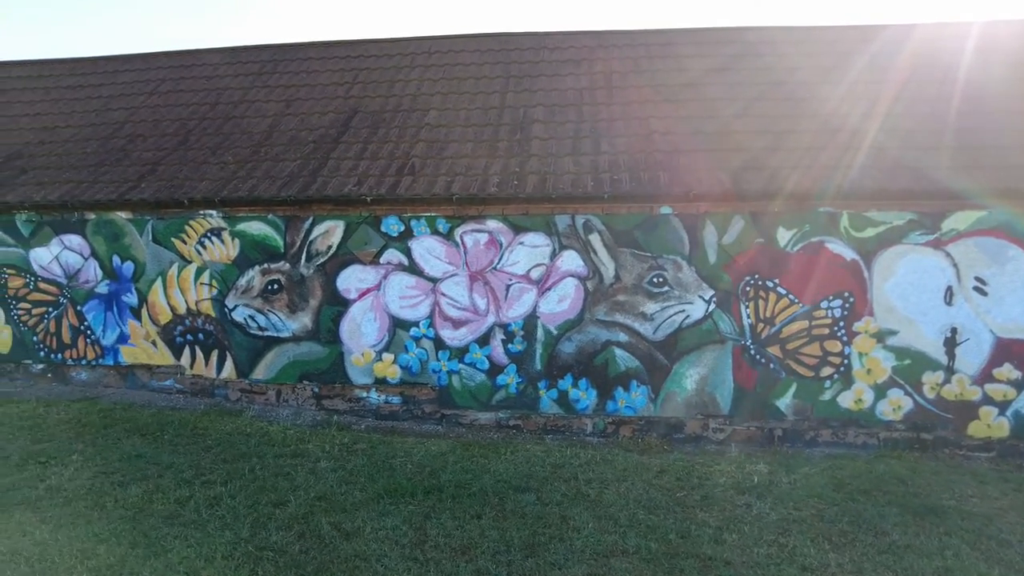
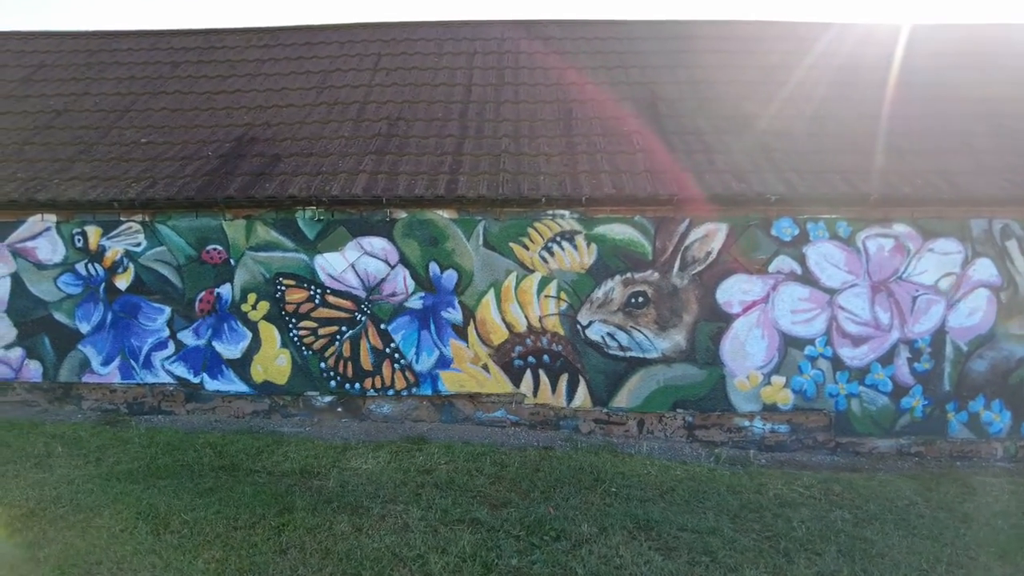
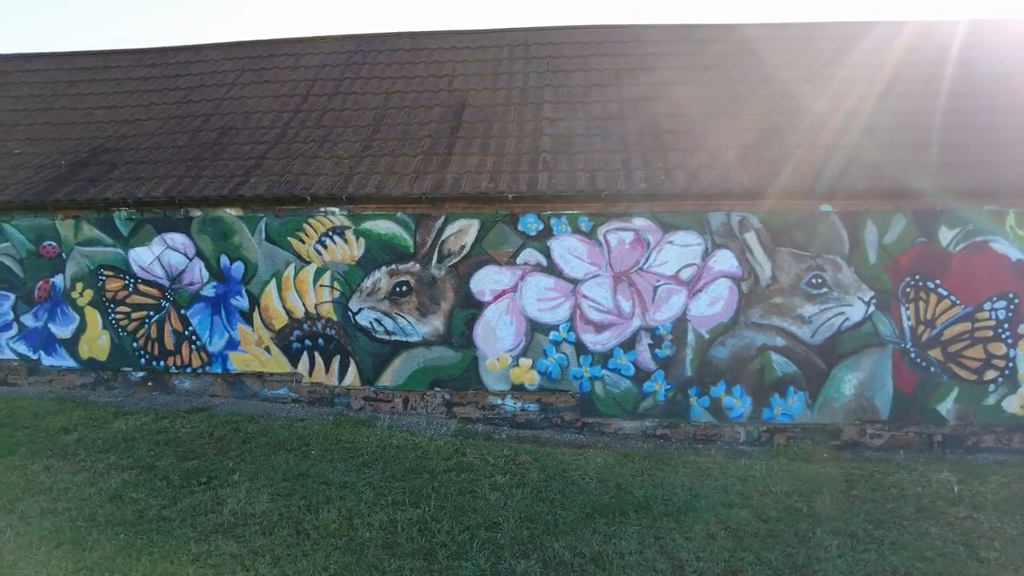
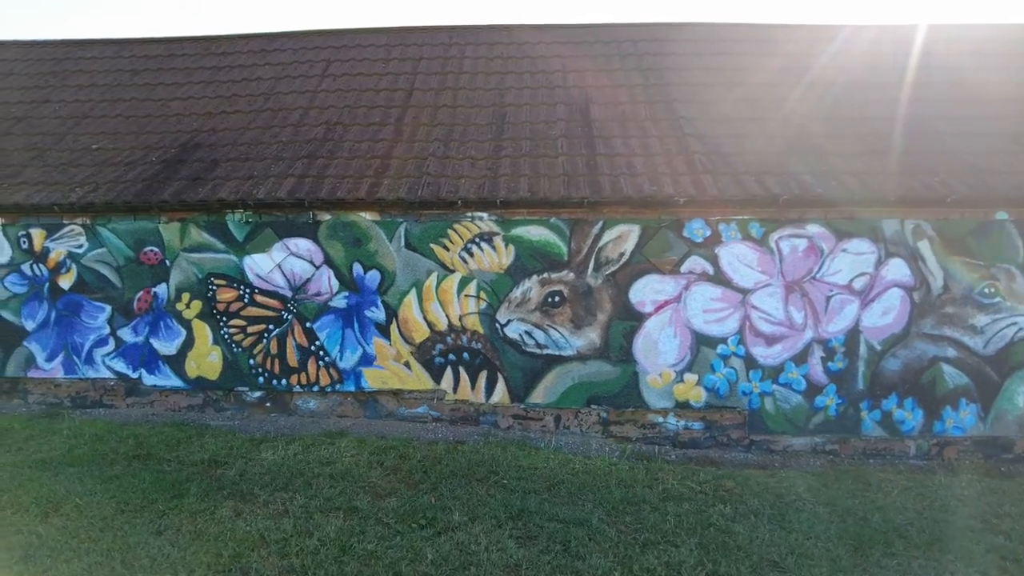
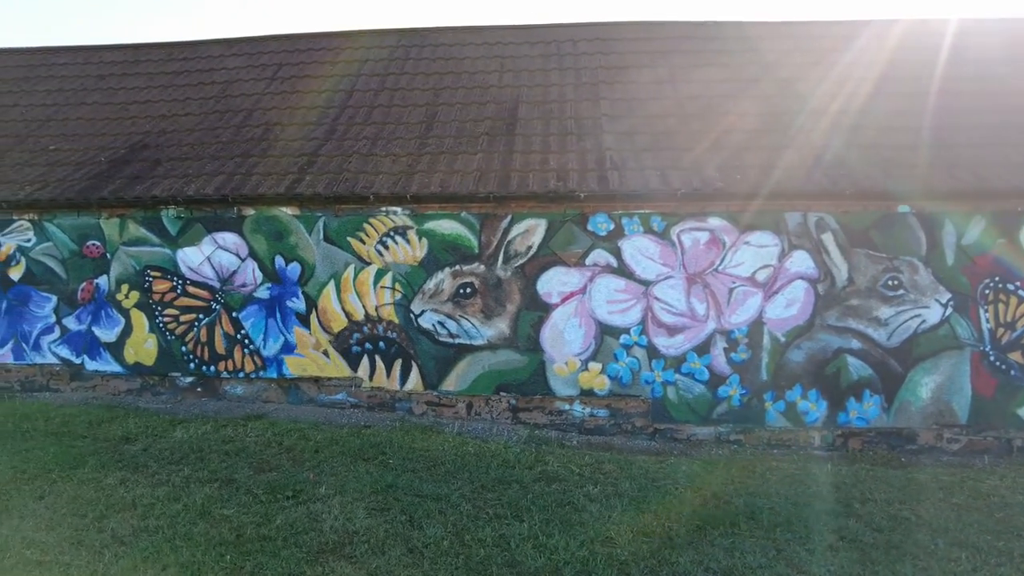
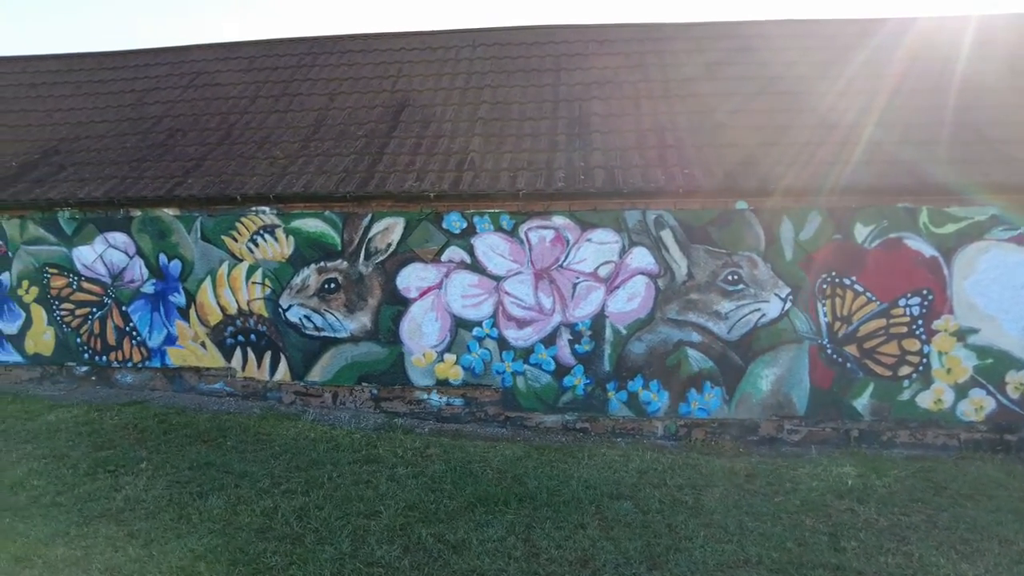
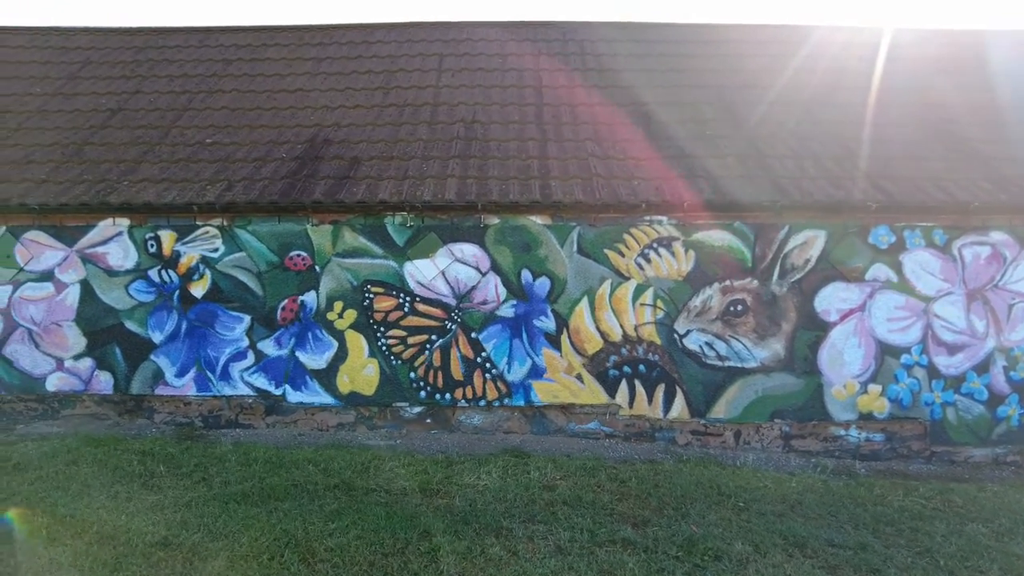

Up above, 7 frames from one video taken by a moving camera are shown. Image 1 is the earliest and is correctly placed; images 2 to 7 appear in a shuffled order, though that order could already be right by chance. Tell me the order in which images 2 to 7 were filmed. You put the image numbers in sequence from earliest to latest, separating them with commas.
6, 3, 5, 4, 2, 7
